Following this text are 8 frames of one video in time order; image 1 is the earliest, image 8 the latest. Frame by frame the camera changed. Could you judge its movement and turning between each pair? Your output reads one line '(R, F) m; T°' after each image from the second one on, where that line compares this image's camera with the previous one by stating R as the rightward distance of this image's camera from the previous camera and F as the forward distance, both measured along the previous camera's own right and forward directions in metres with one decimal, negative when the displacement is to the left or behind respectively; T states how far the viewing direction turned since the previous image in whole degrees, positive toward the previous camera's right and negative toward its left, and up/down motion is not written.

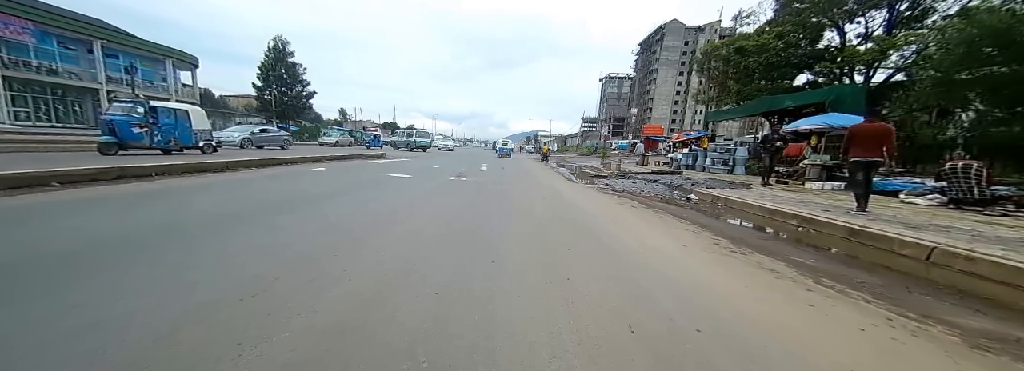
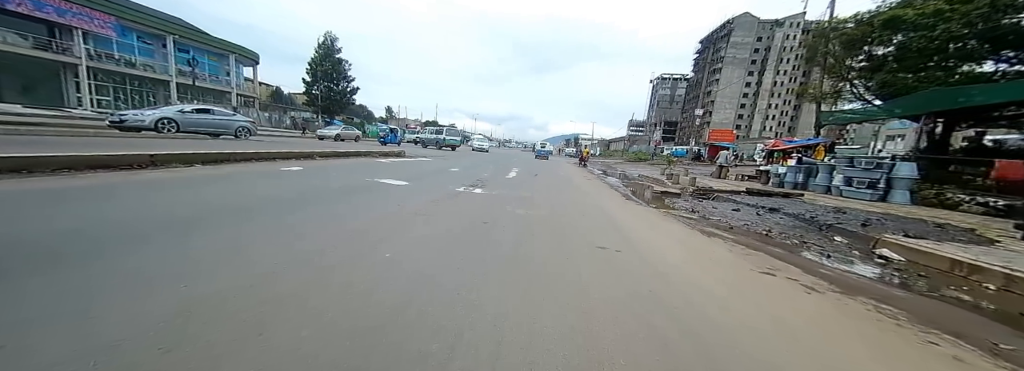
(0.0, +2.4) m; -7°
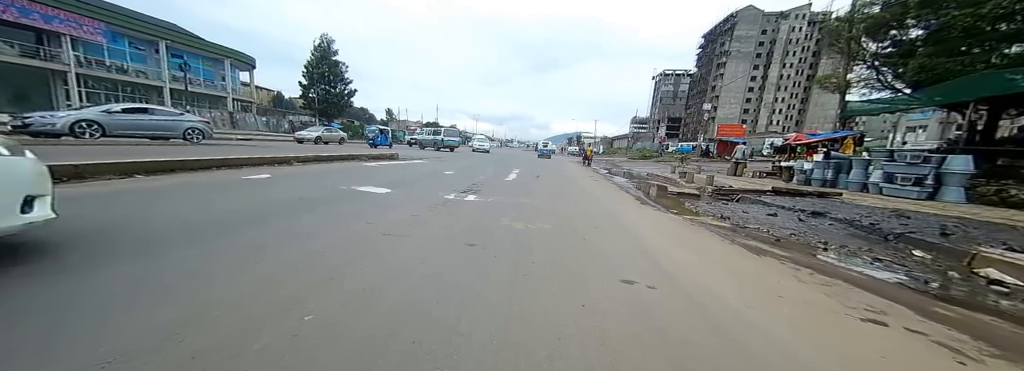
(+0.1, +0.7) m; -1°
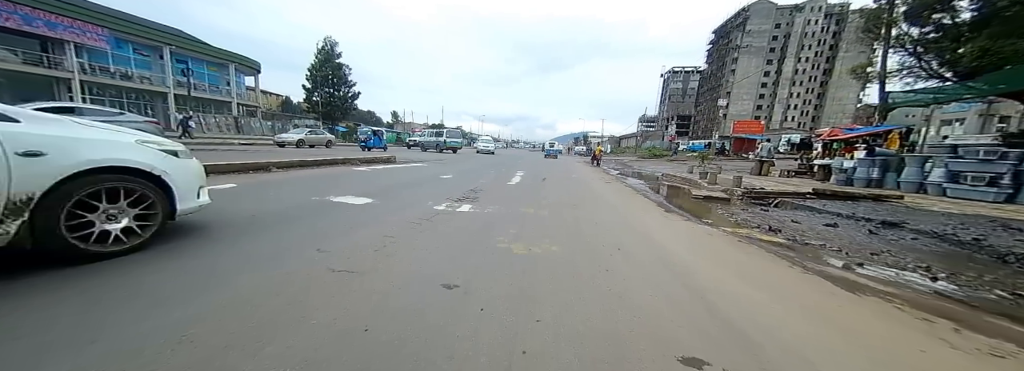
(+0.1, +0.7) m; -1°
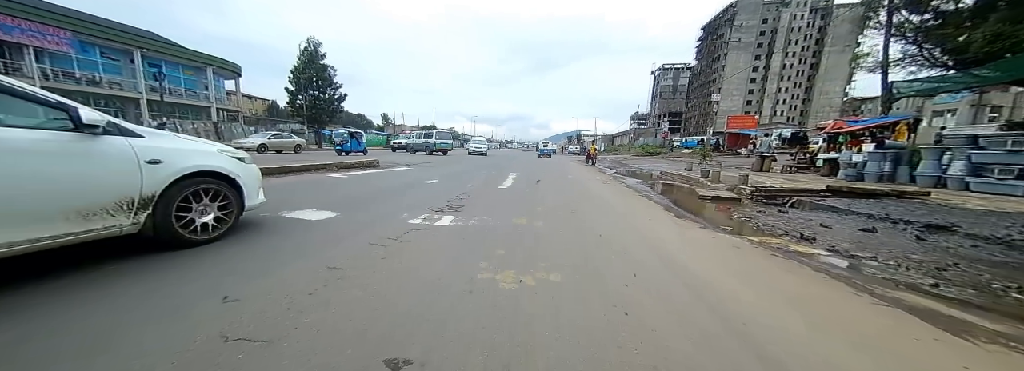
(+0.1, +0.6) m; +1°
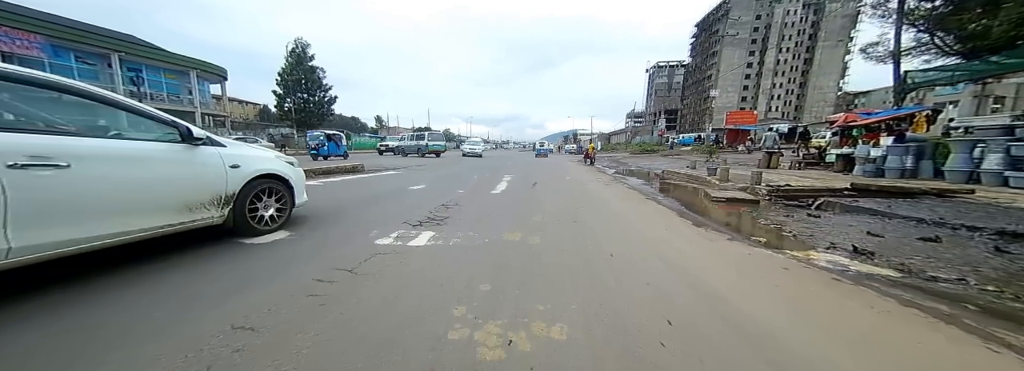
(+0.1, +0.6) m; +1°
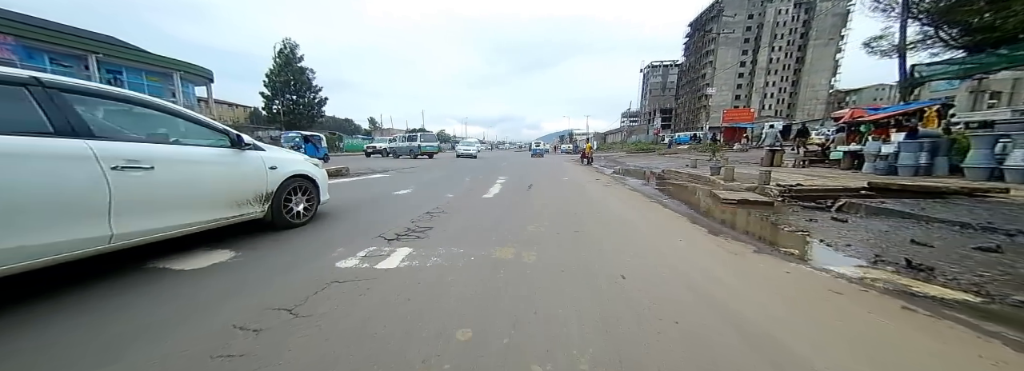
(0.0, +0.4) m; +1°
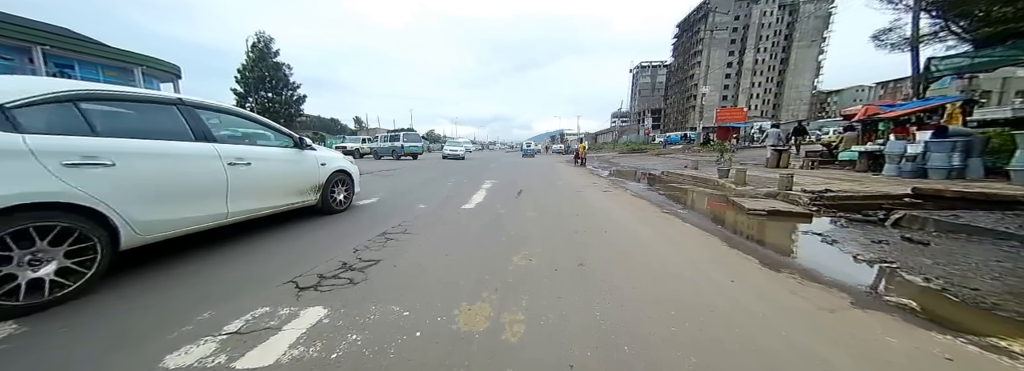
(+0.1, +0.9) m; +2°
